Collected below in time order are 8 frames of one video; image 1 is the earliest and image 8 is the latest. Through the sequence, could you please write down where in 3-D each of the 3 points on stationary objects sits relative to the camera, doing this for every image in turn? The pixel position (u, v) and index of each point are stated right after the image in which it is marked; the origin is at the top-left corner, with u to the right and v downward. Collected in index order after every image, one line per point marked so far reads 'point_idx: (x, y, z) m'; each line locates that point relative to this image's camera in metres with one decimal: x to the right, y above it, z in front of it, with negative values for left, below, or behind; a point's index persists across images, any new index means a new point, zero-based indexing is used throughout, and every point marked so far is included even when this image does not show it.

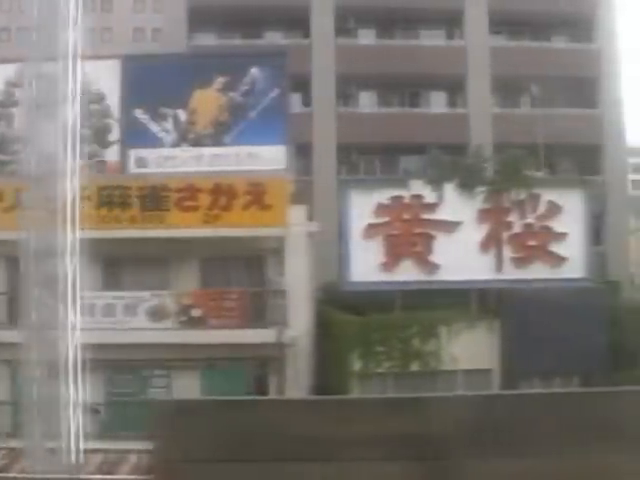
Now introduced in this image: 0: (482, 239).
0: (+1.0, 0.0, +9.4) m
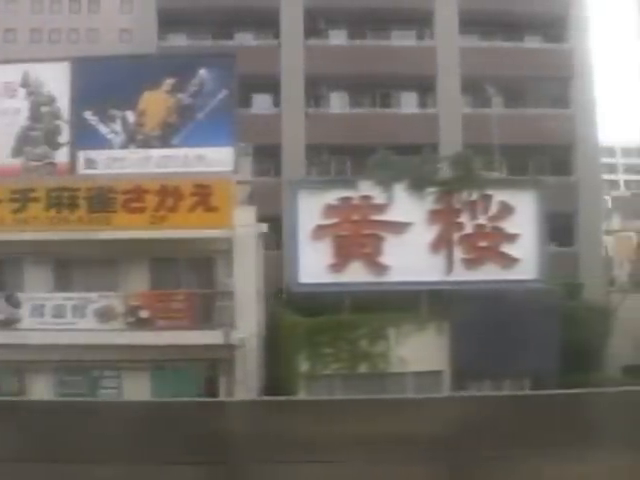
0: (+0.7, 0.0, +9.4) m
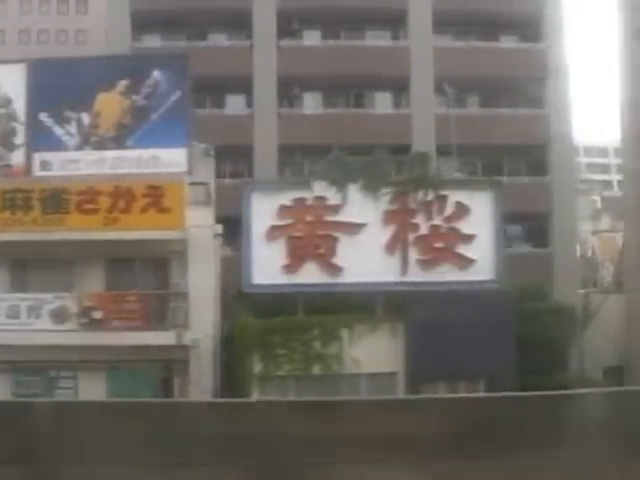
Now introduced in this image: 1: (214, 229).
0: (+0.4, 0.0, +9.4) m
1: (-0.6, +0.1, +9.5) m
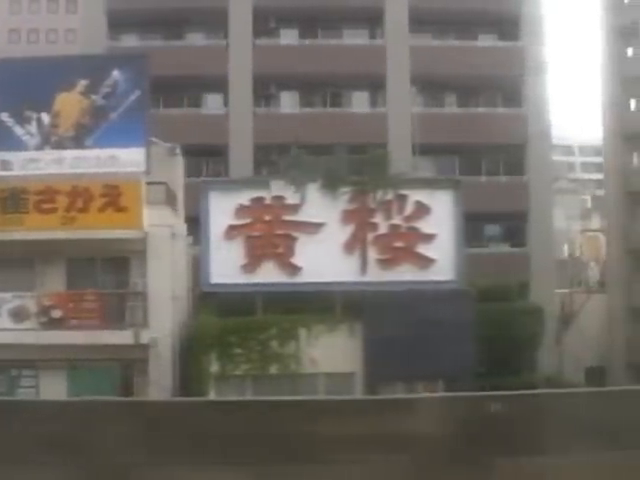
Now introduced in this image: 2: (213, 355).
0: (+0.1, 0.0, +9.4) m
1: (-0.9, +0.1, +9.5) m
2: (-0.6, -0.7, +9.3) m
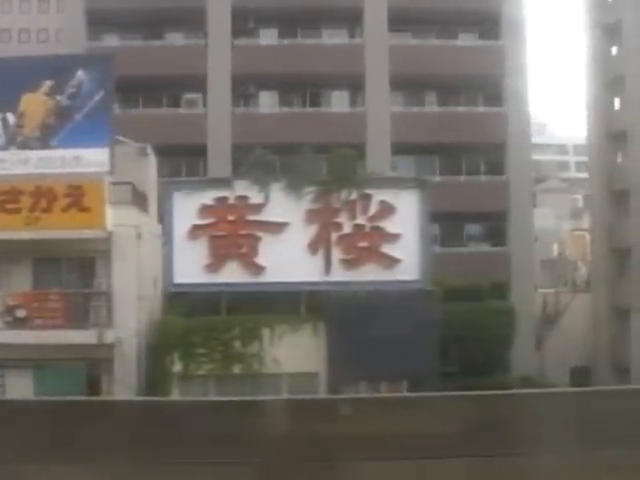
0: (-0.1, 0.0, +9.4) m
1: (-1.1, +0.1, +9.5) m
2: (-0.8, -0.7, +9.3) m
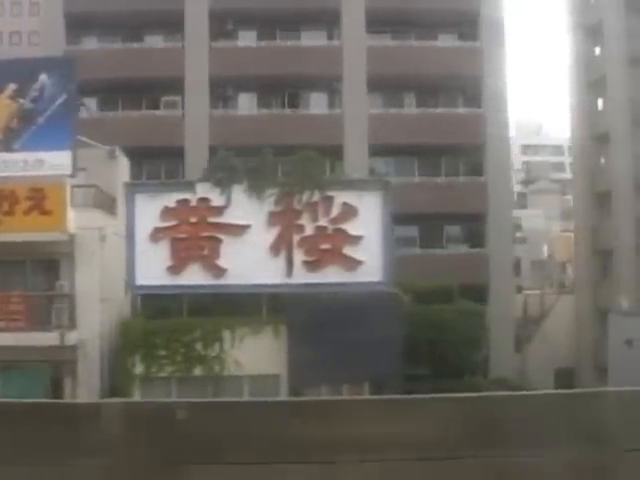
0: (-0.3, 0.0, +9.4) m
1: (-1.3, 0.0, +9.6) m
2: (-1.1, -0.7, +9.3) m
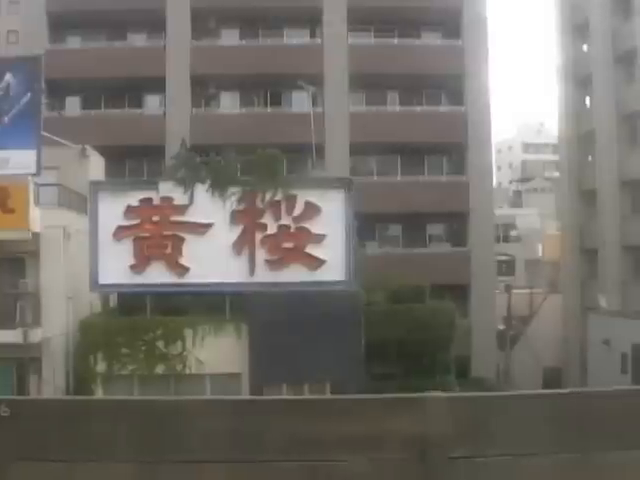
0: (-0.5, 0.0, +9.4) m
1: (-1.5, +0.1, +9.6) m
2: (-1.3, -0.7, +9.3) m
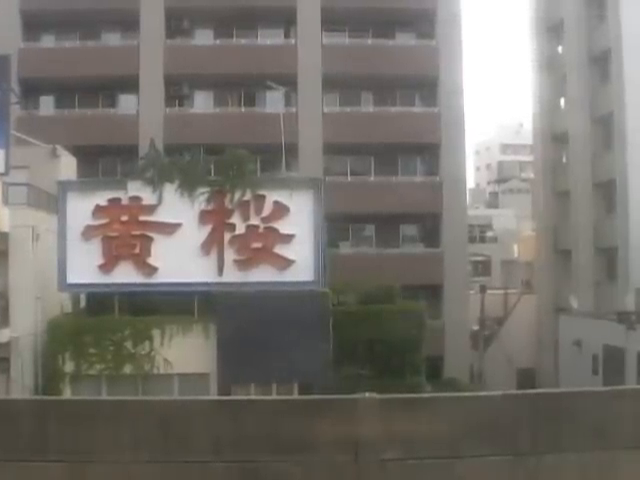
0: (-0.7, 0.0, +9.4) m
1: (-1.7, +0.1, +9.6) m
2: (-1.5, -0.7, +9.3) m
